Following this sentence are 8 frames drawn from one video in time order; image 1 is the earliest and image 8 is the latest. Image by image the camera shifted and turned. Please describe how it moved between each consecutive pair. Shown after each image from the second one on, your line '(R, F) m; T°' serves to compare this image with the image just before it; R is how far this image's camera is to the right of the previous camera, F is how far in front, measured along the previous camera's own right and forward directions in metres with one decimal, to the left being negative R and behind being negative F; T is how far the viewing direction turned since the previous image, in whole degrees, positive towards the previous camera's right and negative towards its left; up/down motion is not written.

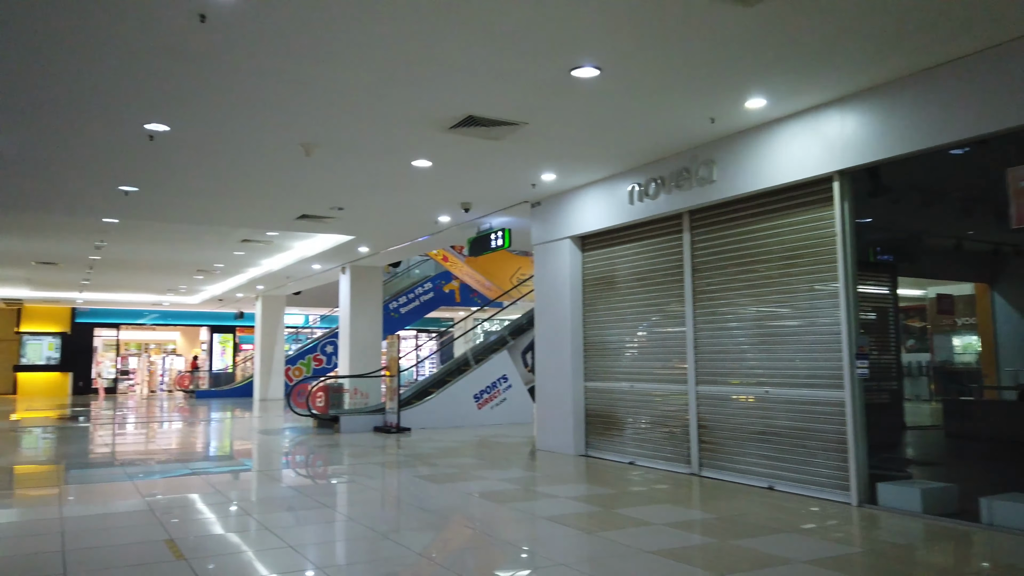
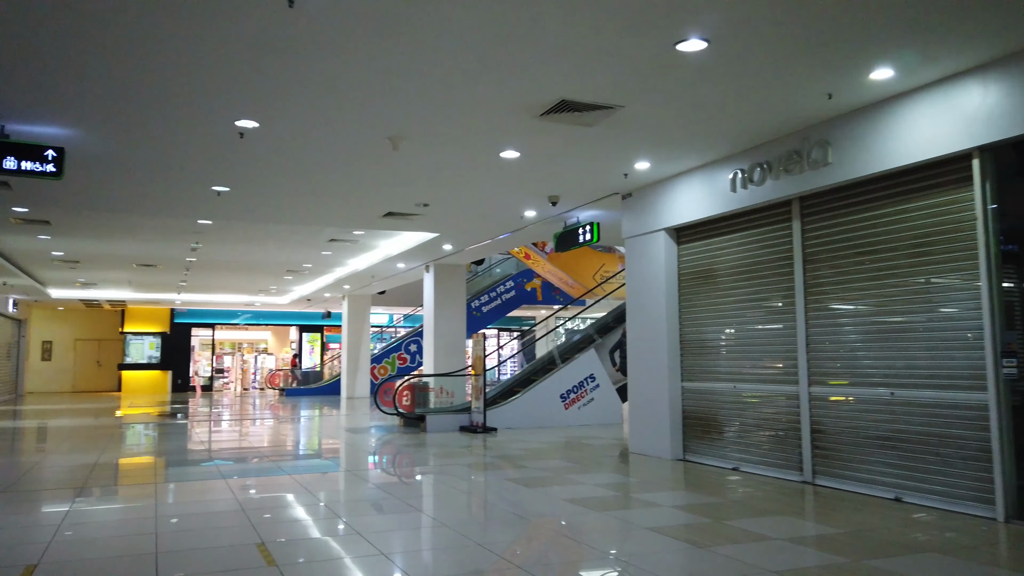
(-0.1, +0.3) m; -6°
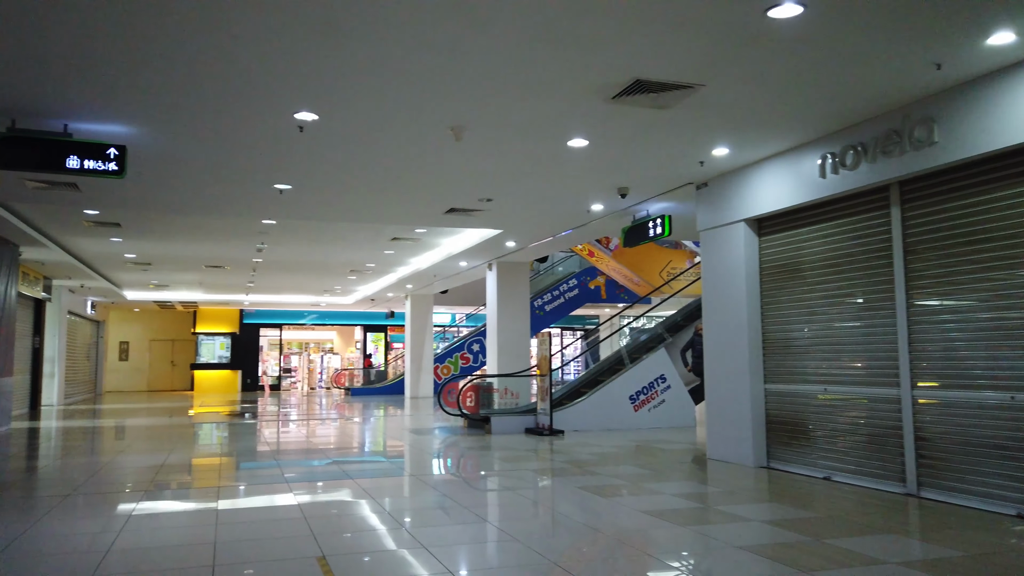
(-0.1, +0.3) m; -5°
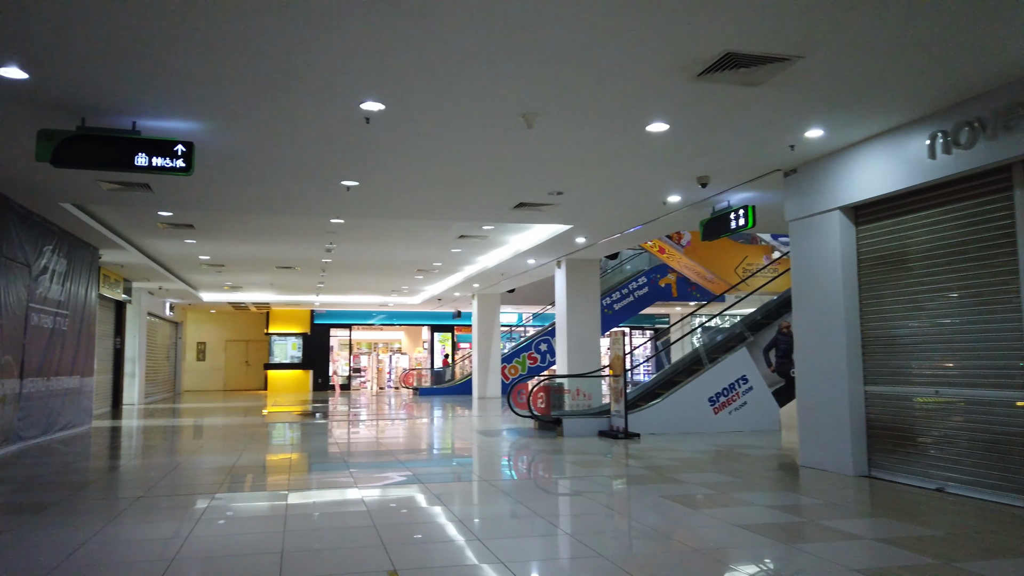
(-0.1, +0.3) m; -5°
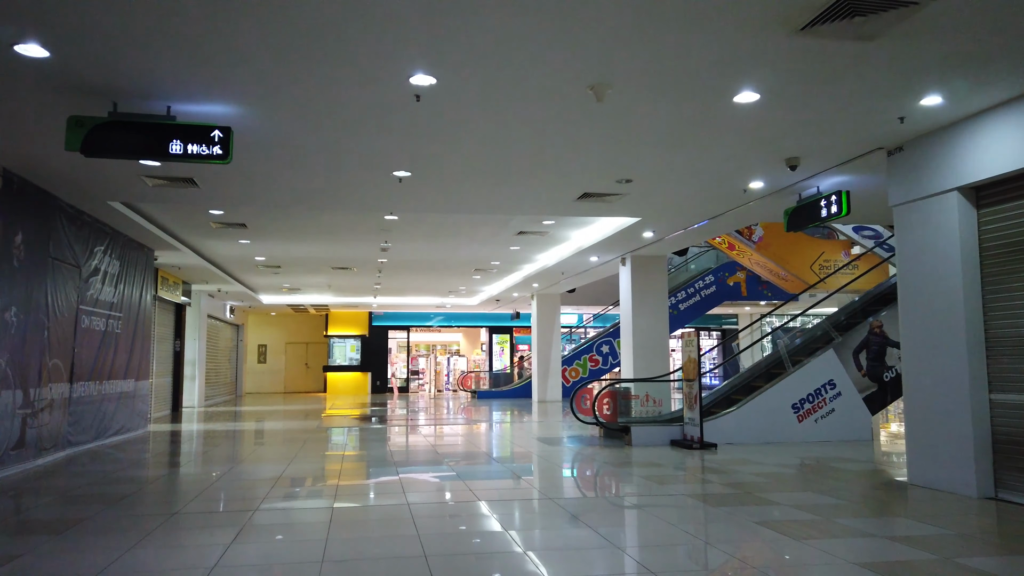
(-0.1, +0.6) m; -4°
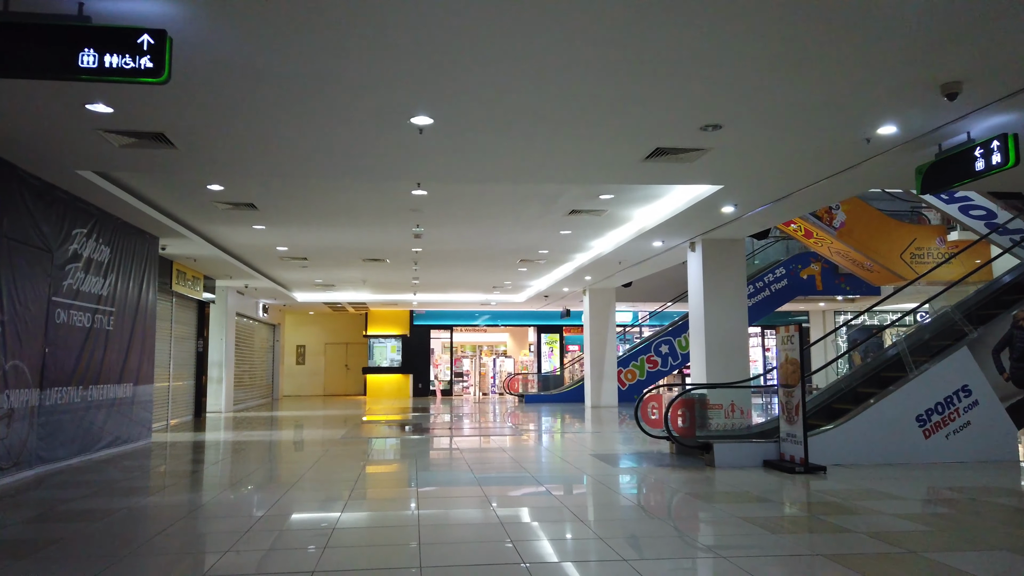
(0.0, +1.6) m; -4°
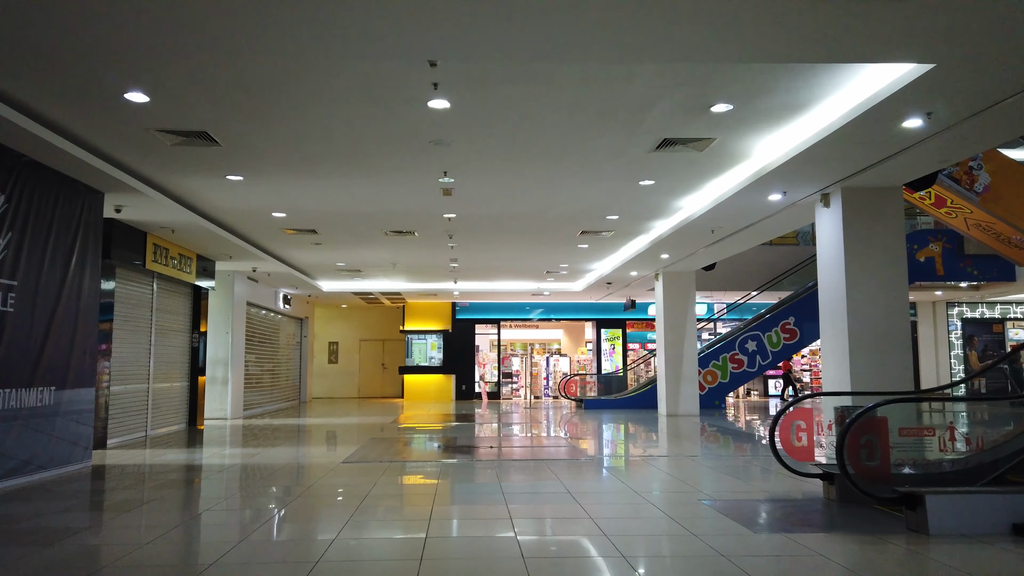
(-0.1, +2.7) m; -4°
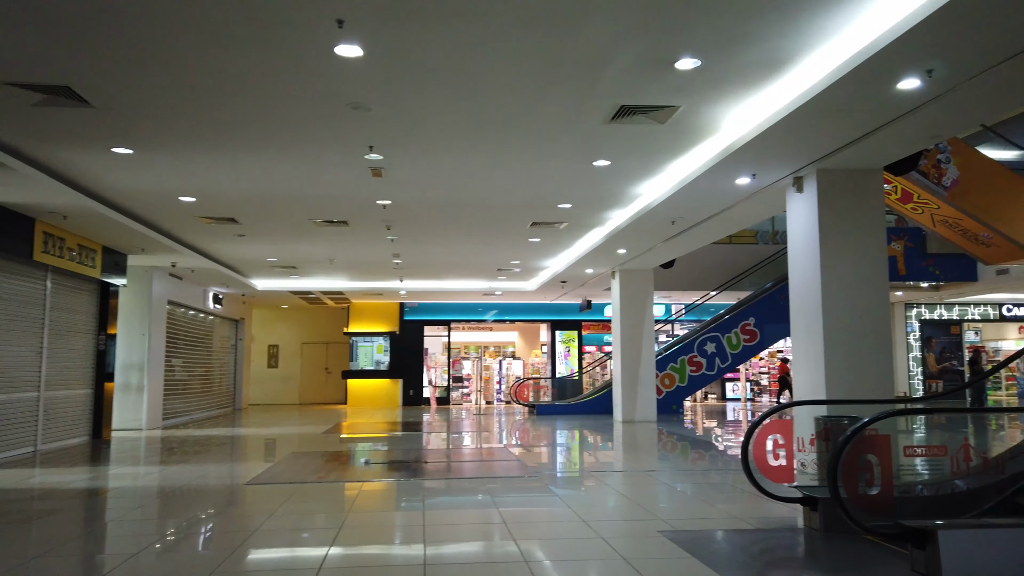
(+0.2, +0.9) m; +3°
